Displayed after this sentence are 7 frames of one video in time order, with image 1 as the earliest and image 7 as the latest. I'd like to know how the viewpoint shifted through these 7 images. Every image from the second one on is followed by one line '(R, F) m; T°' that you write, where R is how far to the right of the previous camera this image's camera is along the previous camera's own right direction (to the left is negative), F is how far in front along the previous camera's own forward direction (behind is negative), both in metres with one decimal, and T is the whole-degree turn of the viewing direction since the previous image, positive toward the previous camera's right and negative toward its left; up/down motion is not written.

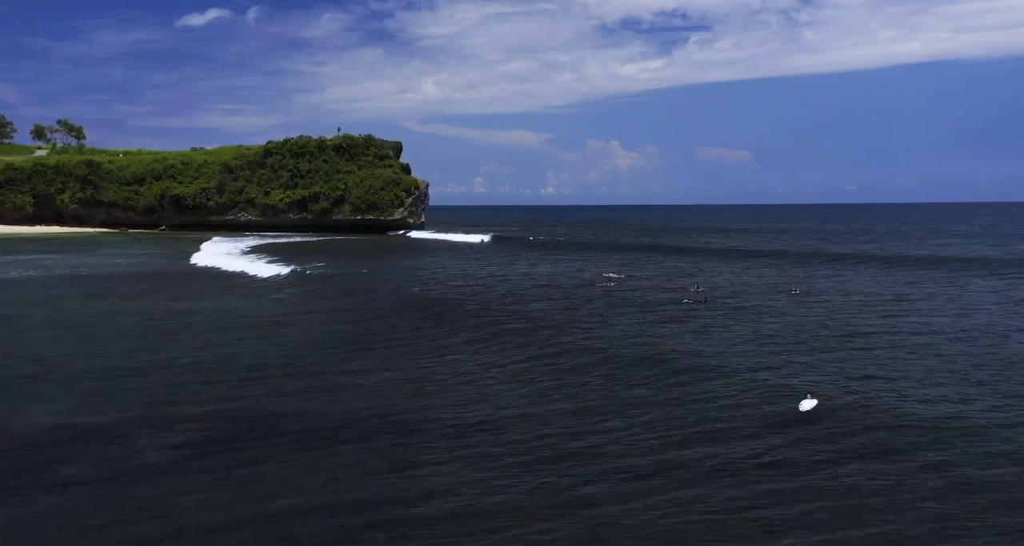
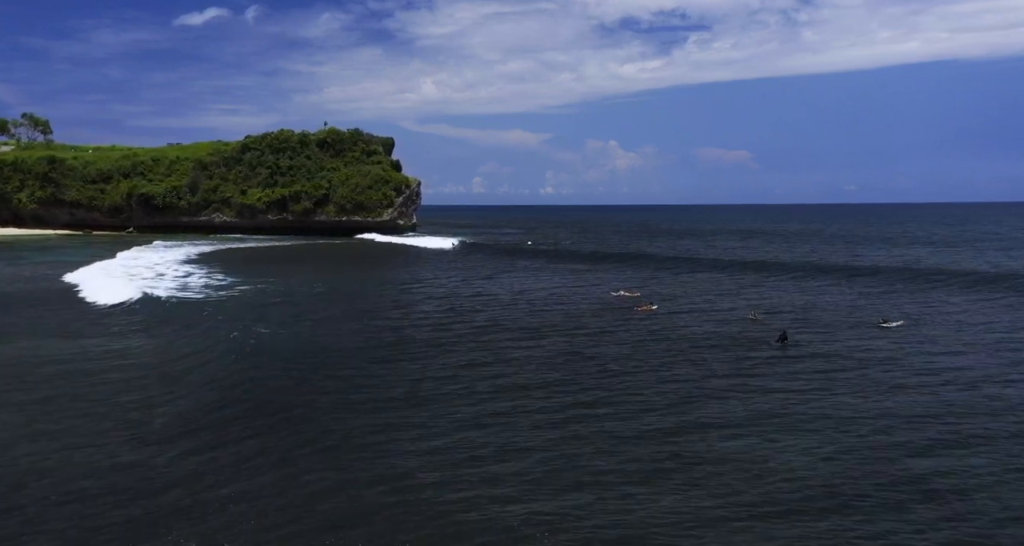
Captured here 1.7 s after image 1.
(+0.3, +7.6) m; 0°
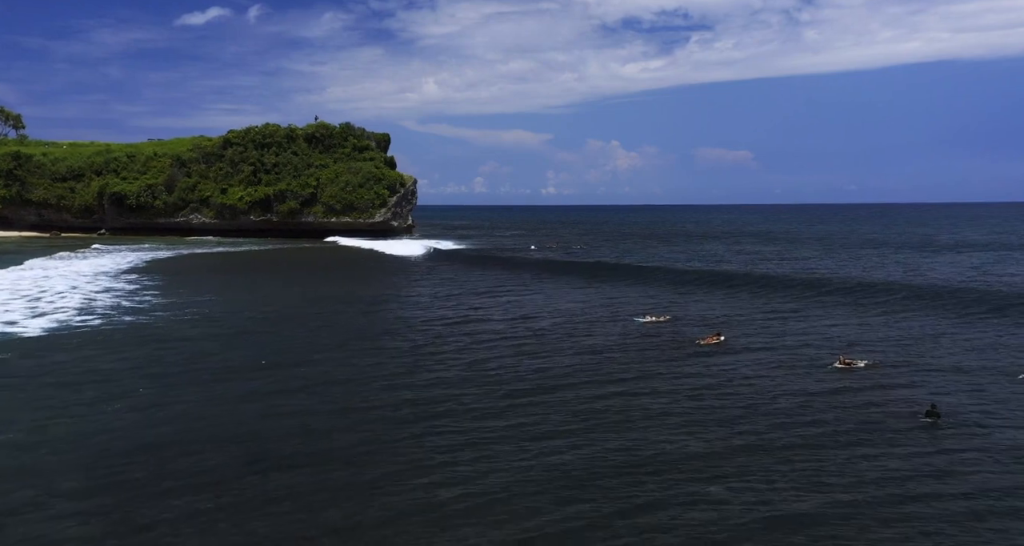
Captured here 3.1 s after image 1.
(0.0, +6.8) m; 0°
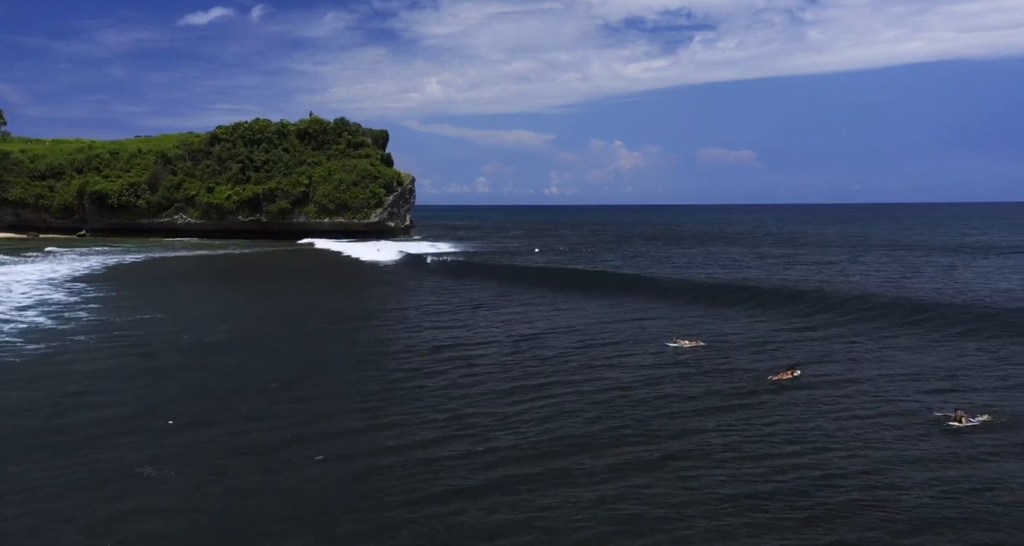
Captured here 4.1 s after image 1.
(0.0, +4.6) m; 0°
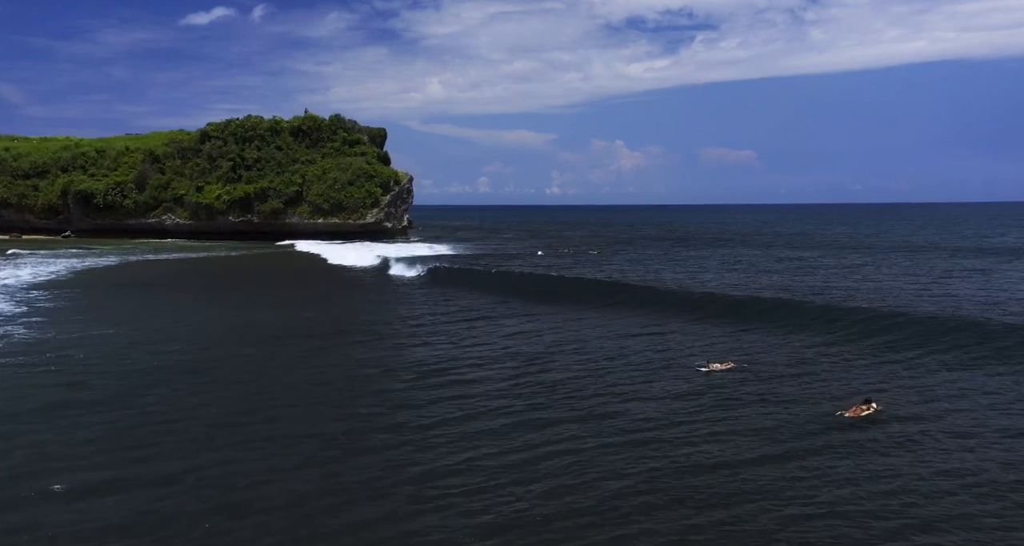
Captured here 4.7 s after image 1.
(0.0, +3.1) m; 0°
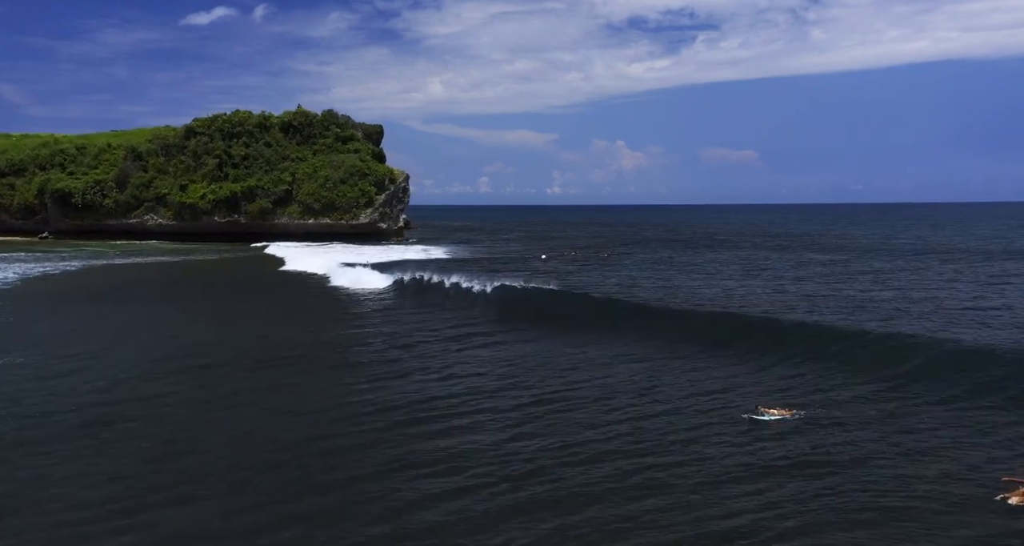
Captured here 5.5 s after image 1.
(0.0, +4.1) m; 0°
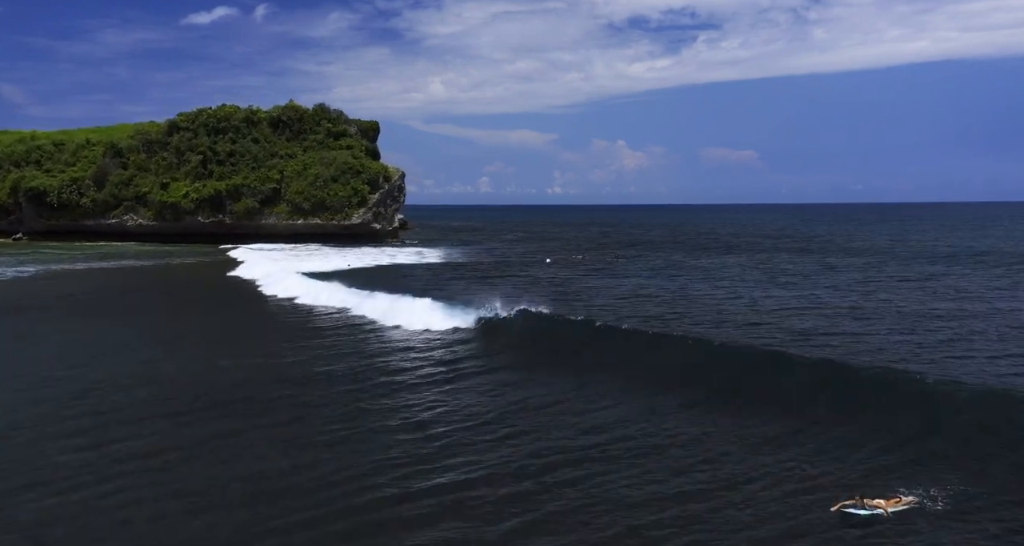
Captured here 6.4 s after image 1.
(-0.1, +4.1) m; 0°
